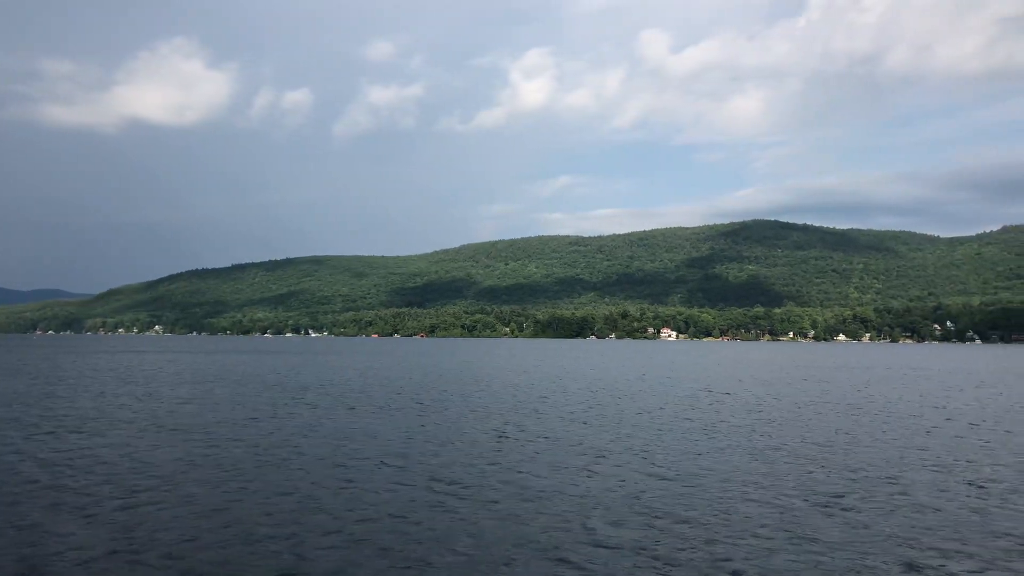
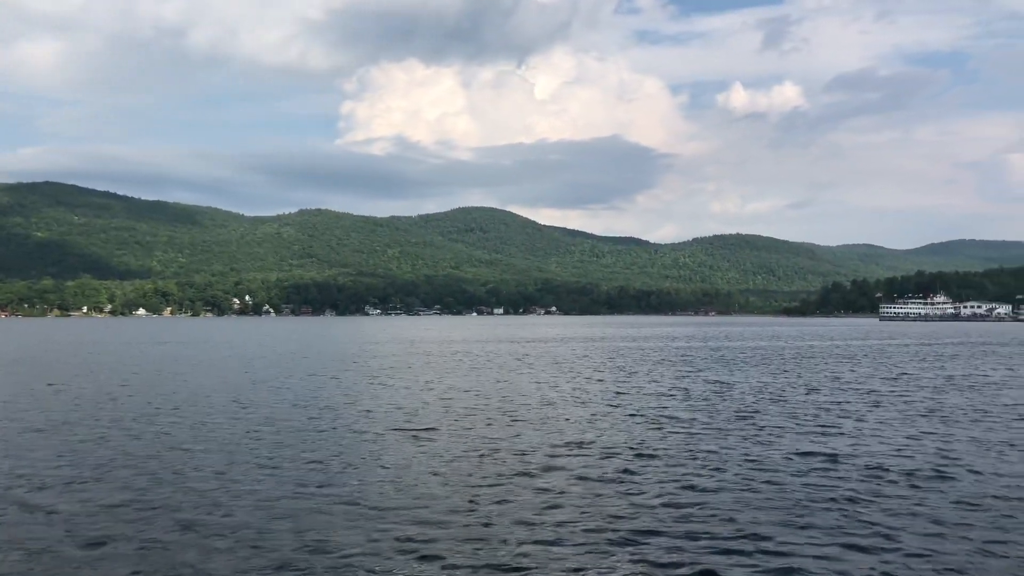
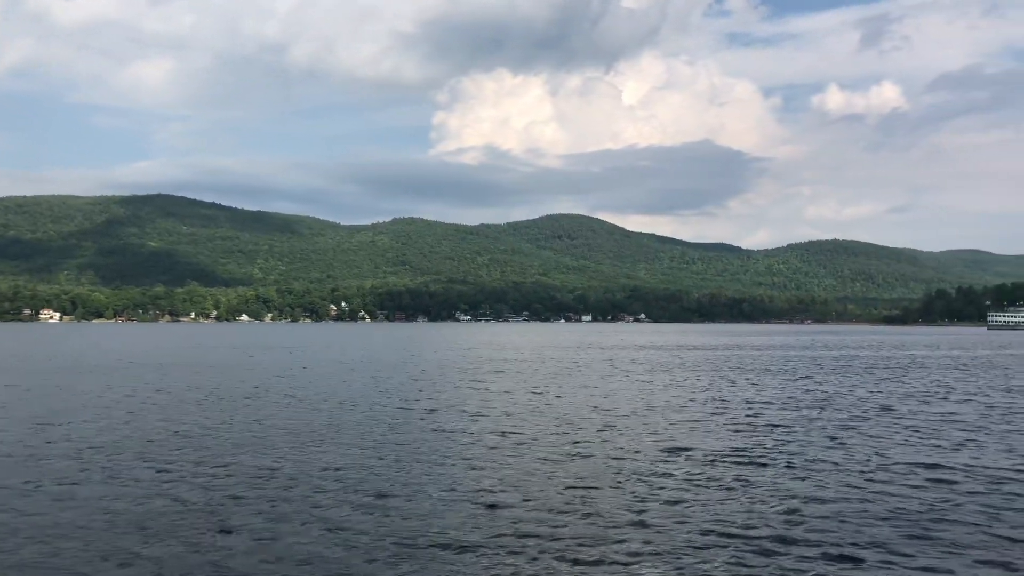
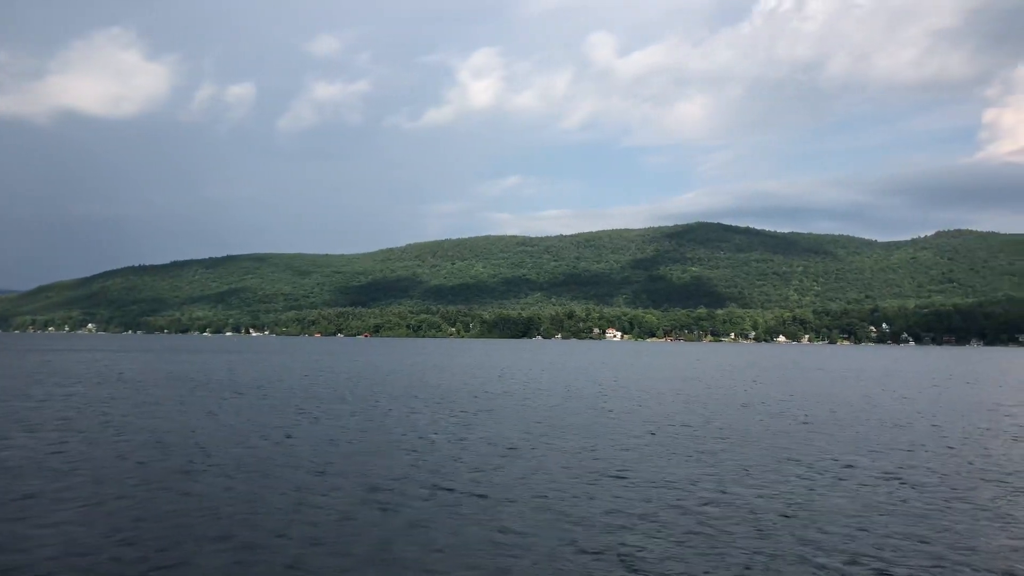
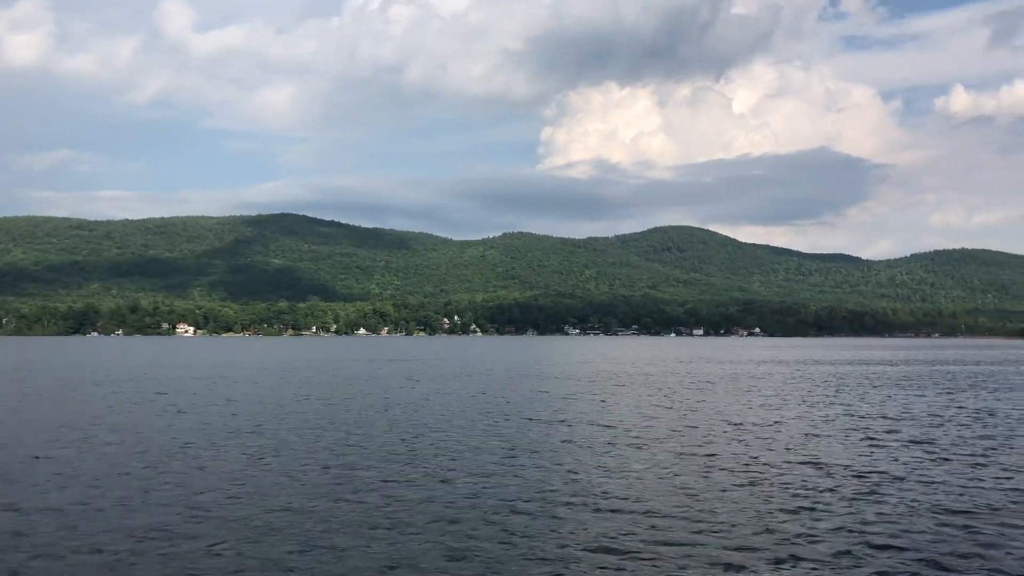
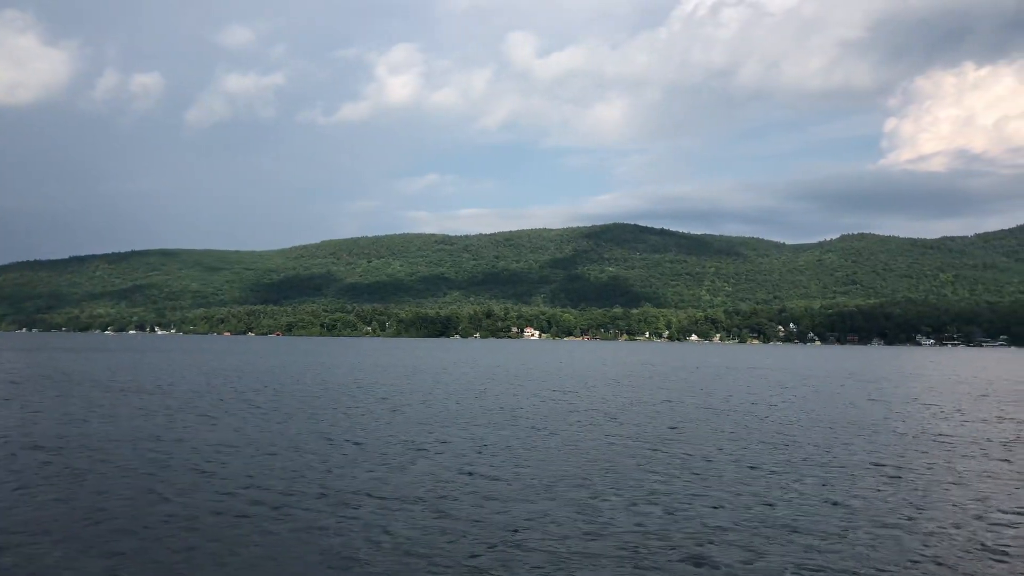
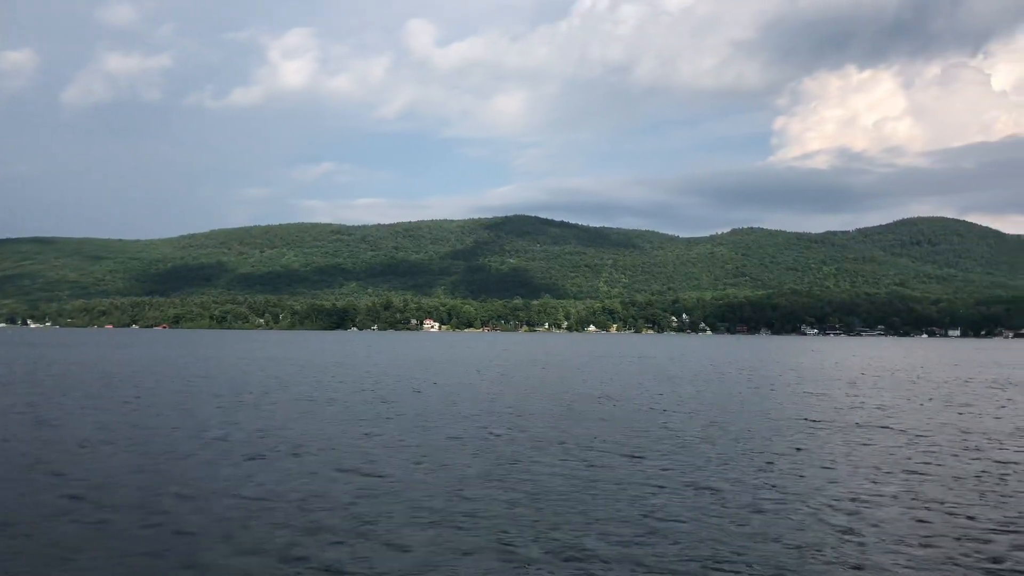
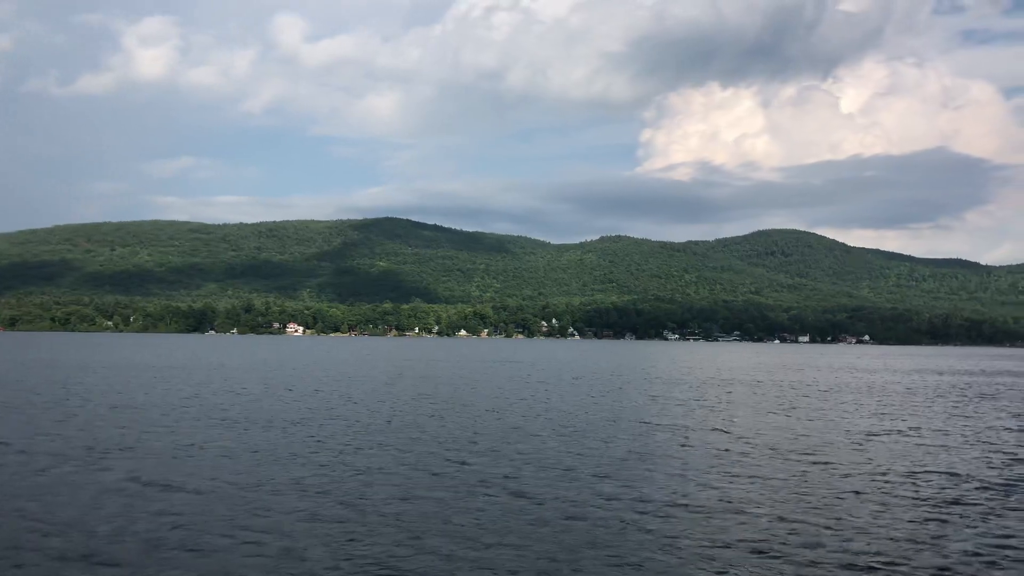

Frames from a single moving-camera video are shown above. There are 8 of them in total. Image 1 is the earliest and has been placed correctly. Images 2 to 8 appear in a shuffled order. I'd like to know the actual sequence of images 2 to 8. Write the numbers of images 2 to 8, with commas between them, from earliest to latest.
4, 6, 7, 8, 5, 3, 2
